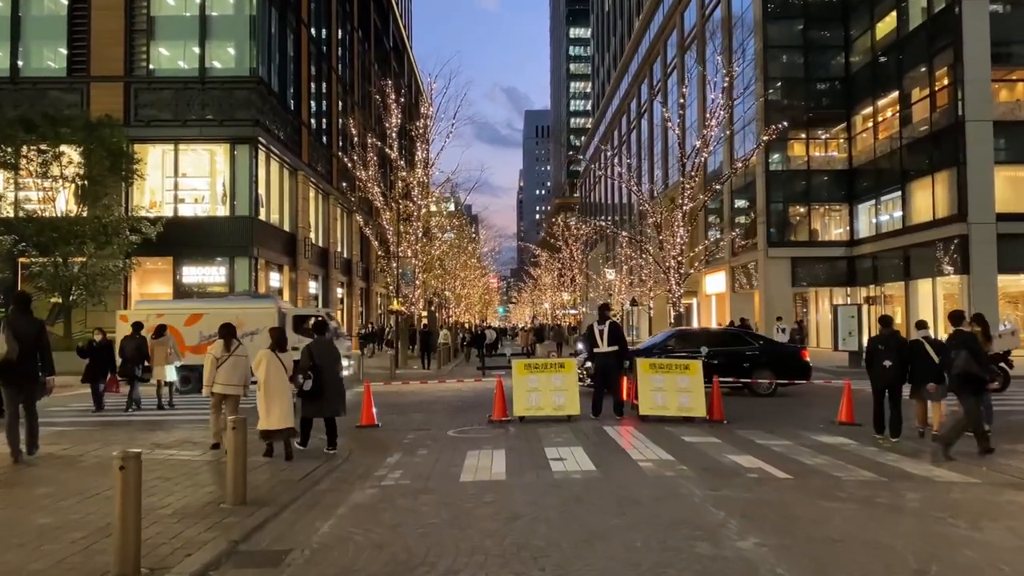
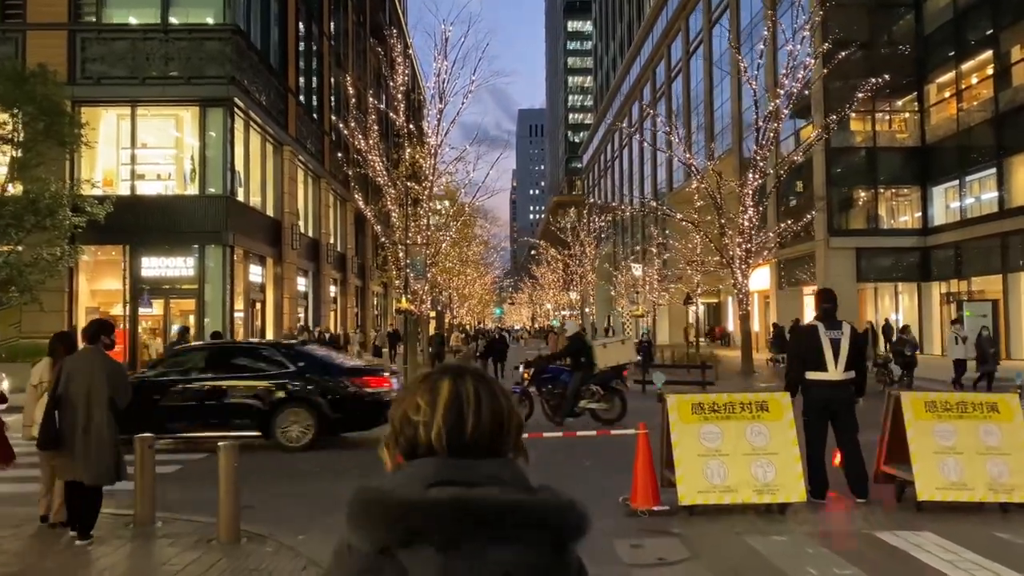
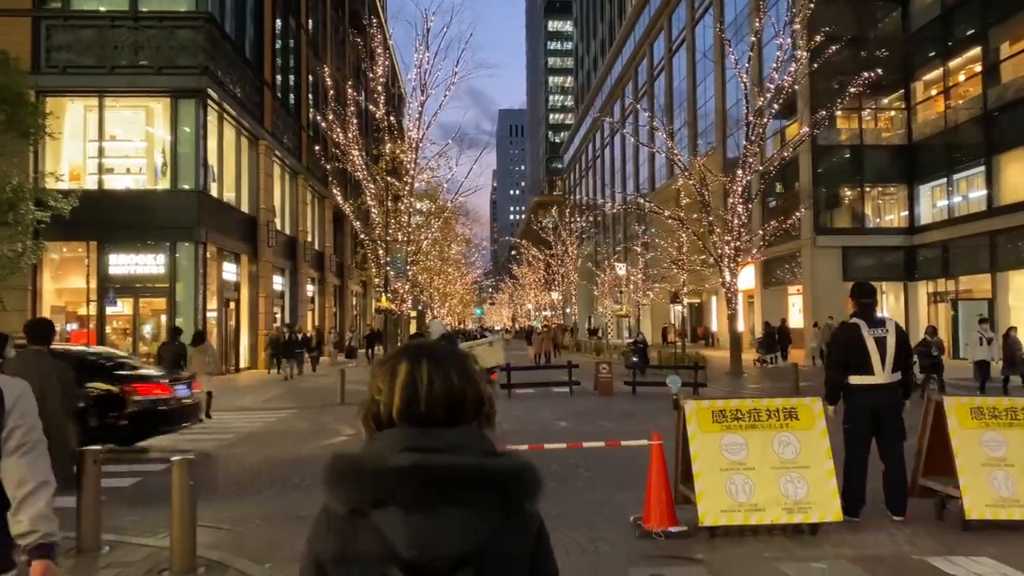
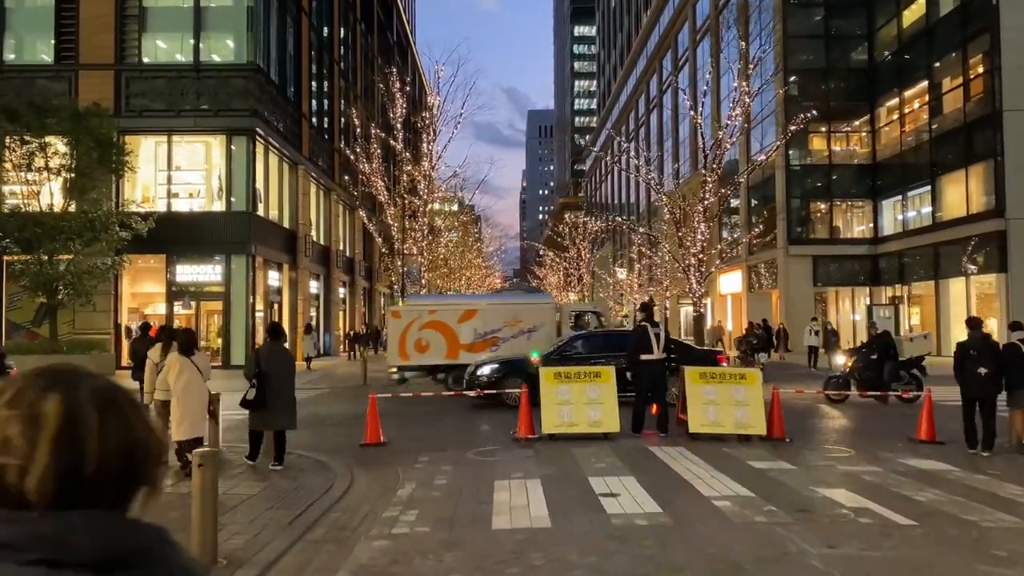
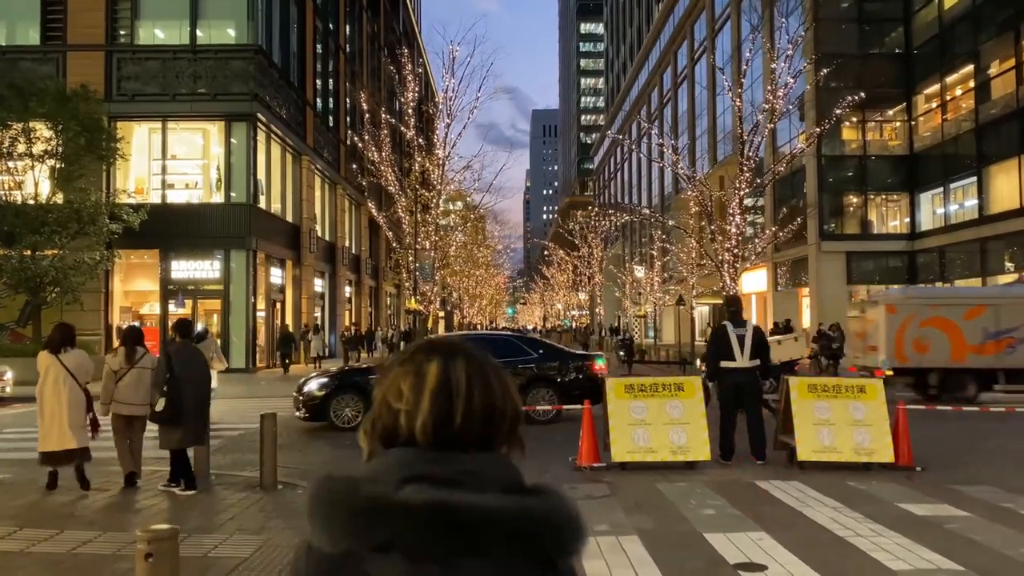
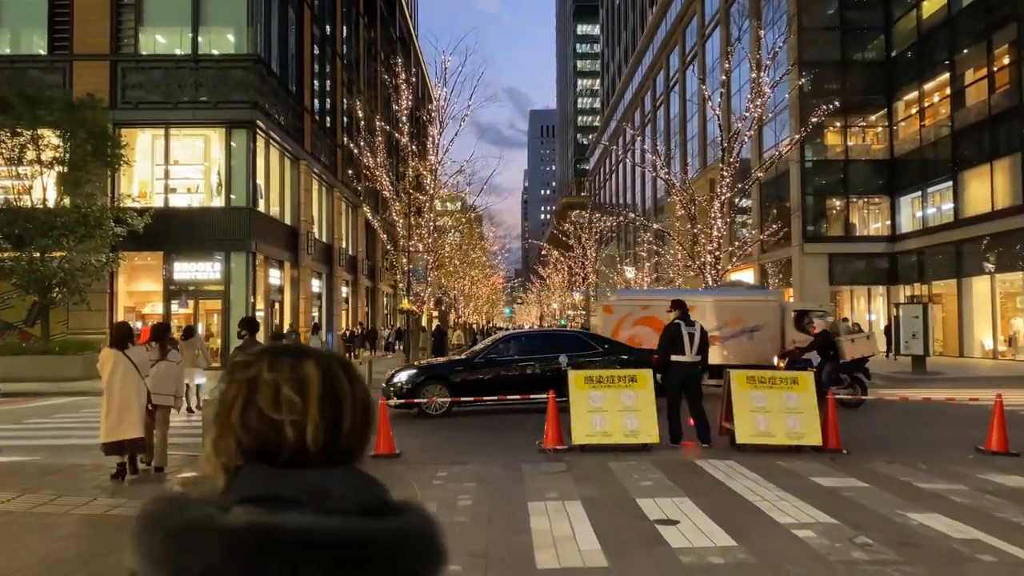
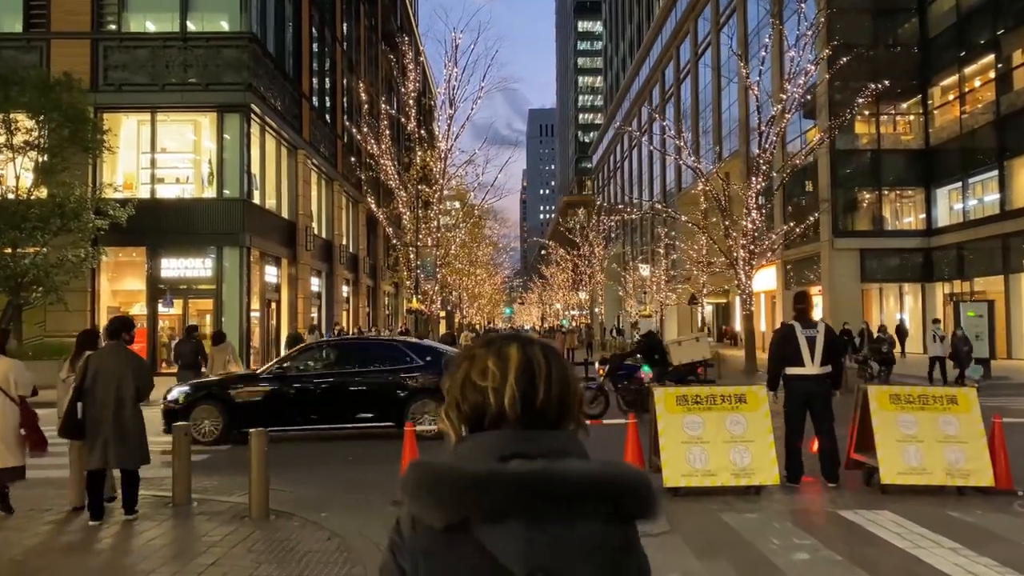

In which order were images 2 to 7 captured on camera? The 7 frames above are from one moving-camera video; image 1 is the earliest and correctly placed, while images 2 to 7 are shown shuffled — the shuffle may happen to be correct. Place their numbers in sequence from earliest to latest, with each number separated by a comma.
4, 6, 5, 7, 2, 3
